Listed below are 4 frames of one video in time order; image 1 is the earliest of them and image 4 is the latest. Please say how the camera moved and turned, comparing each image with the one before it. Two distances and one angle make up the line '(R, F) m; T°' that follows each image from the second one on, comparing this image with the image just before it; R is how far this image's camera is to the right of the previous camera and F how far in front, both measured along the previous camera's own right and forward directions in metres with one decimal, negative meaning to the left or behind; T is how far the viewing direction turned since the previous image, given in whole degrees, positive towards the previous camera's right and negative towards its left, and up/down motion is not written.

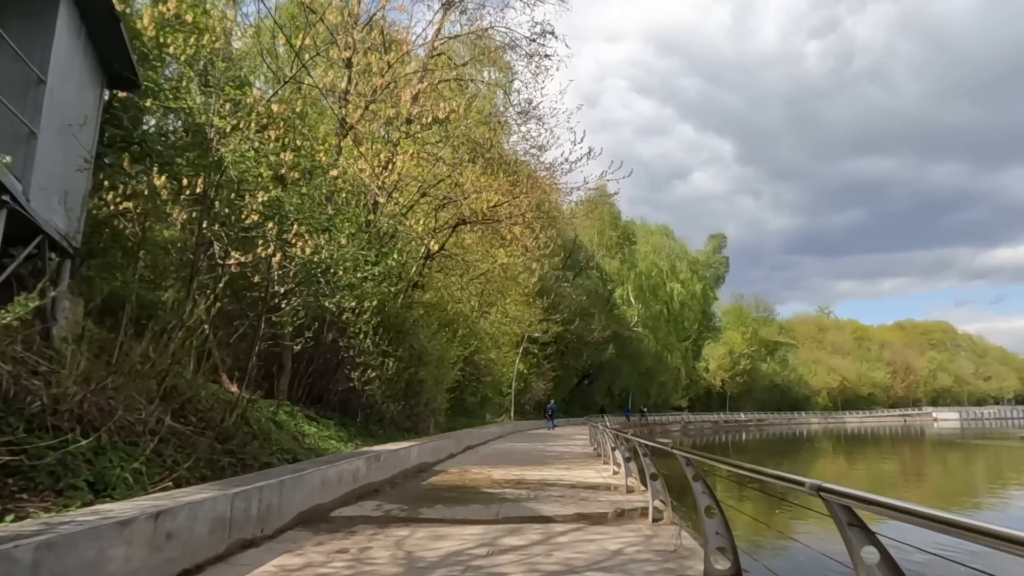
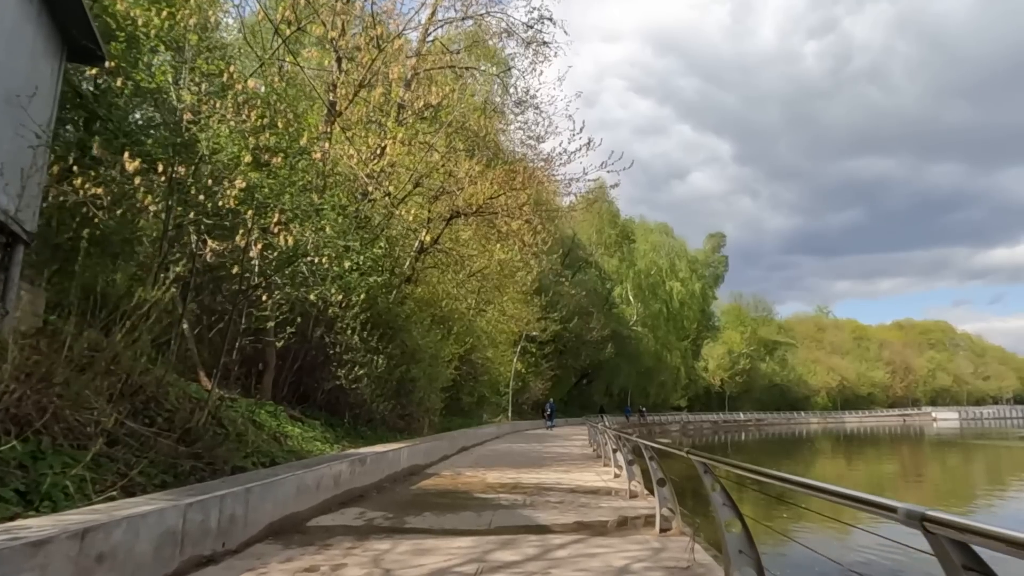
(0.0, +0.7) m; 0°
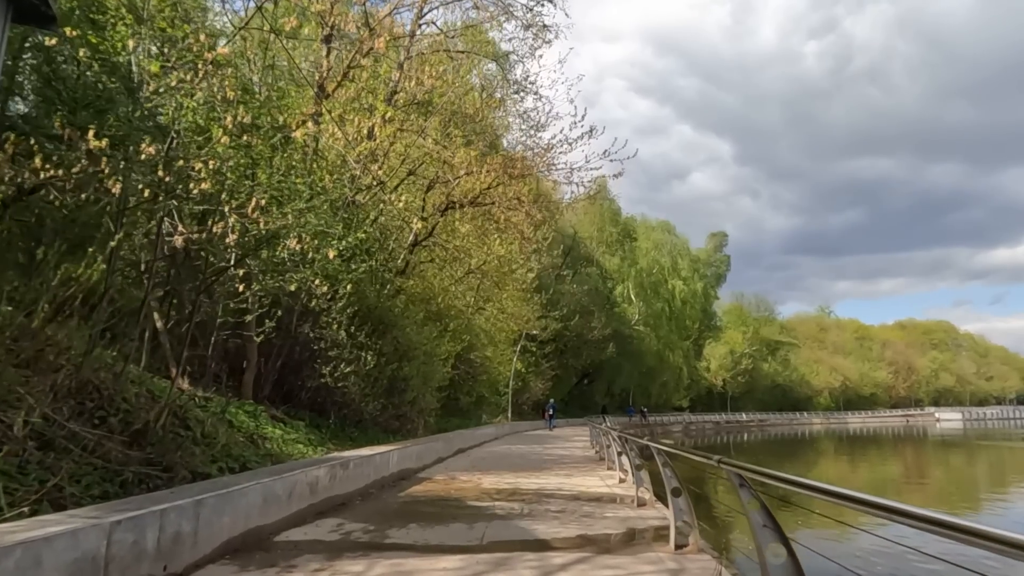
(0.0, +0.8) m; 0°
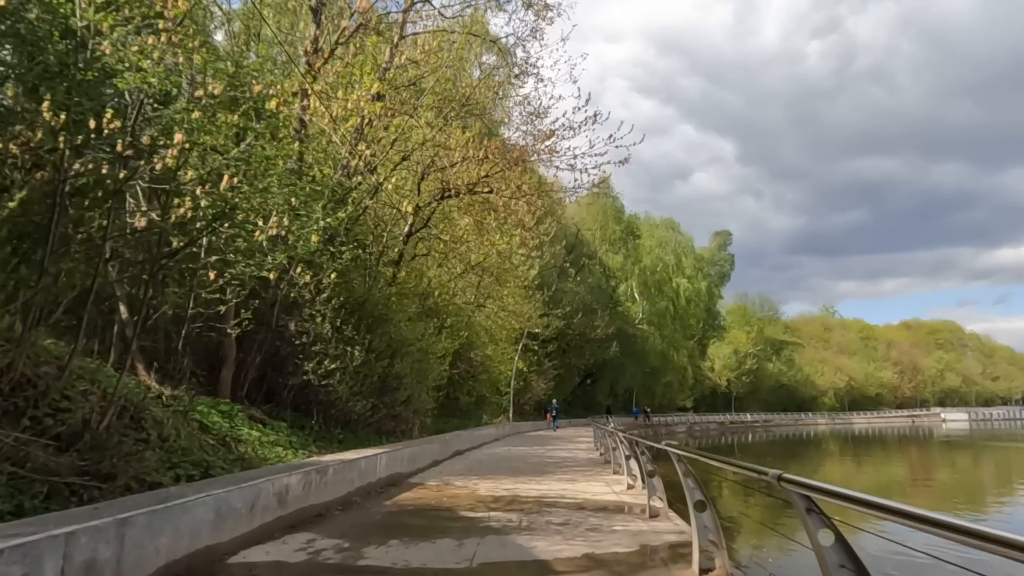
(+0.1, +0.9) m; 0°
